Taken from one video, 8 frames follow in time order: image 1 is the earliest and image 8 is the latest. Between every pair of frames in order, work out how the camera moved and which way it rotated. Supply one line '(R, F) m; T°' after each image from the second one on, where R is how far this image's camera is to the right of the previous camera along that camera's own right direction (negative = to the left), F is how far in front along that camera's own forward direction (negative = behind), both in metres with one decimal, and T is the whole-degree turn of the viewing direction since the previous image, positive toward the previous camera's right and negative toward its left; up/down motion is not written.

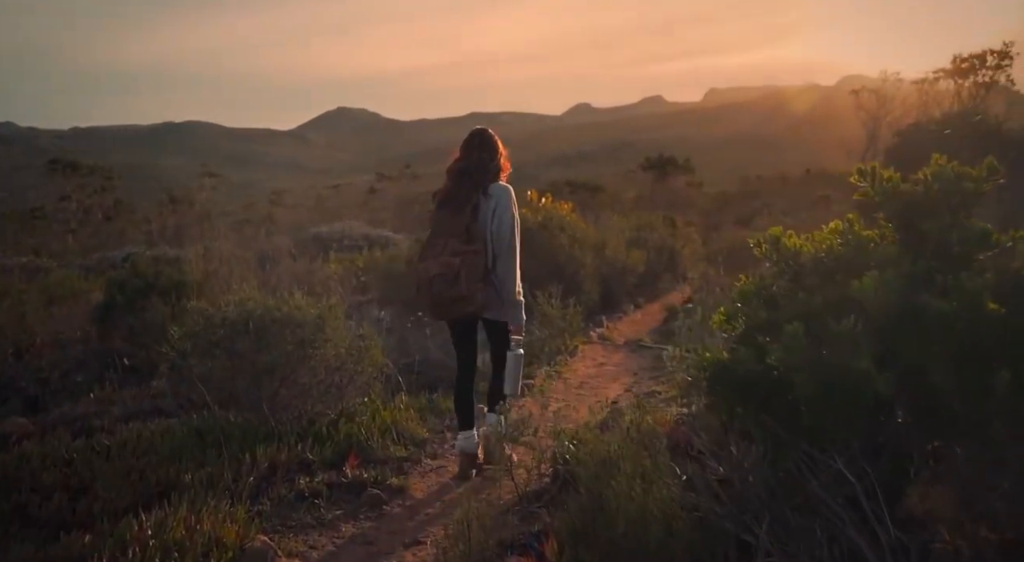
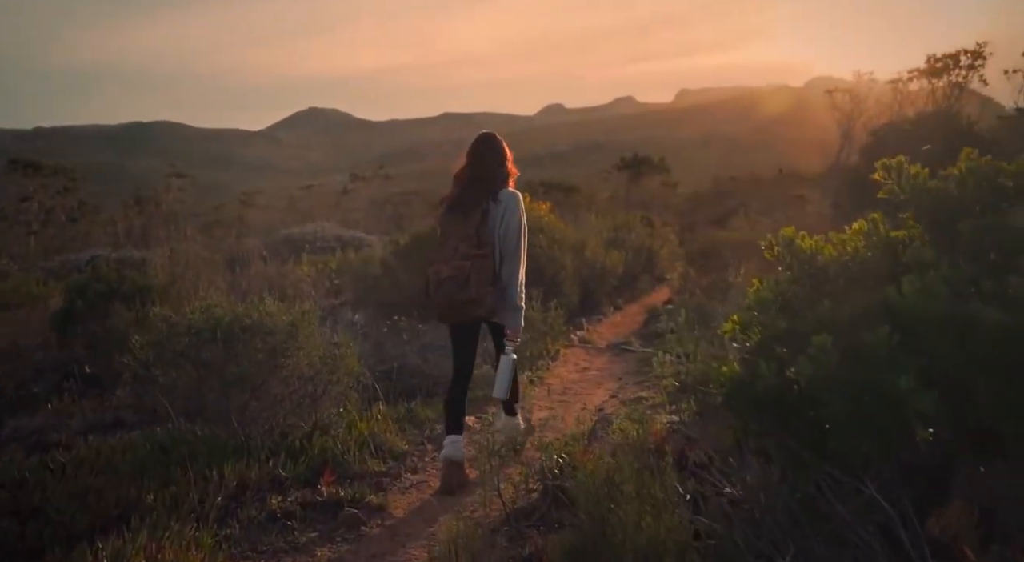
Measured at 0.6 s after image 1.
(-0.1, +0.2) m; +2°
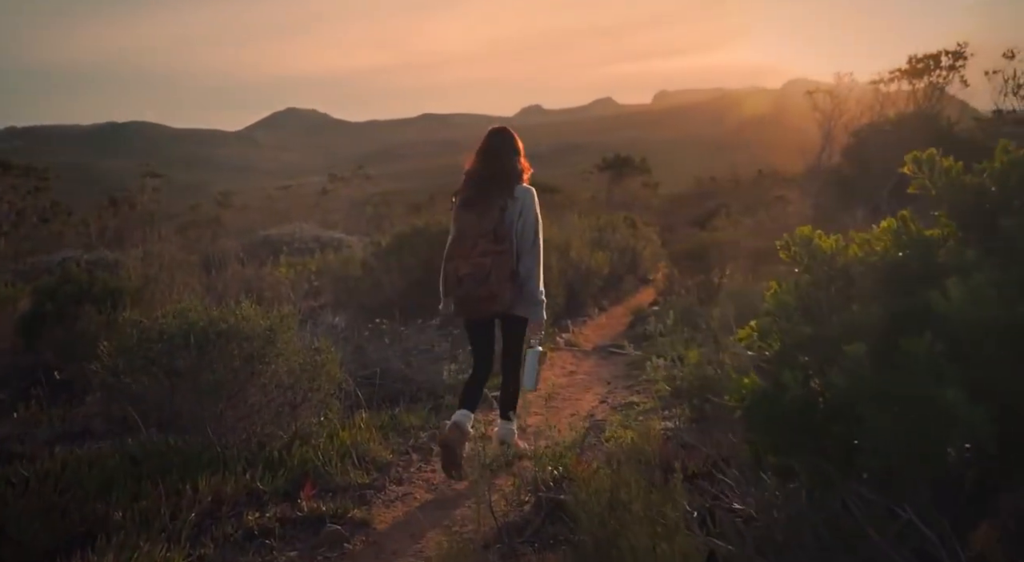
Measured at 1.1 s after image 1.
(-0.1, +0.2) m; +2°
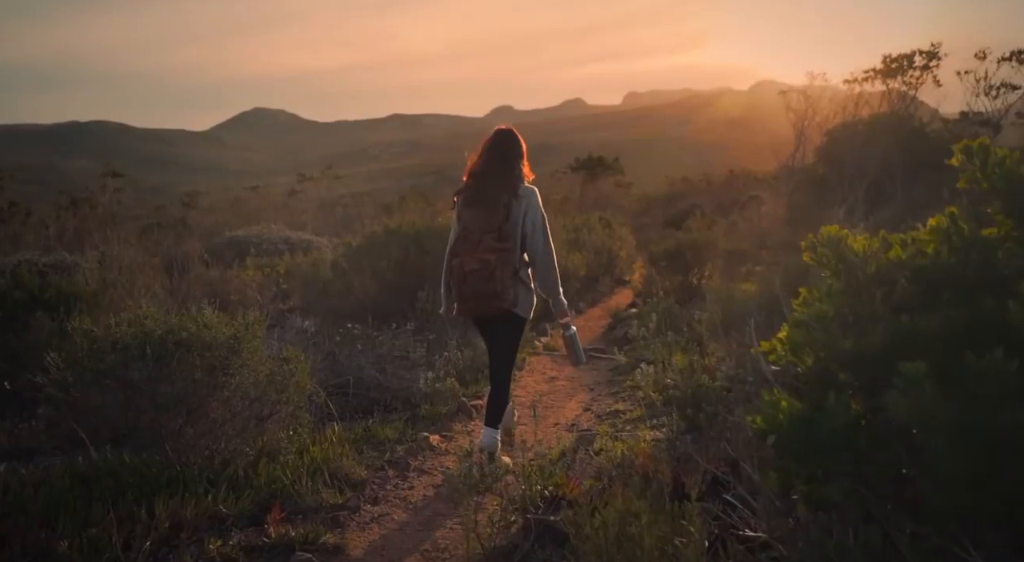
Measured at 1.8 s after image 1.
(-0.1, +0.3) m; +2°
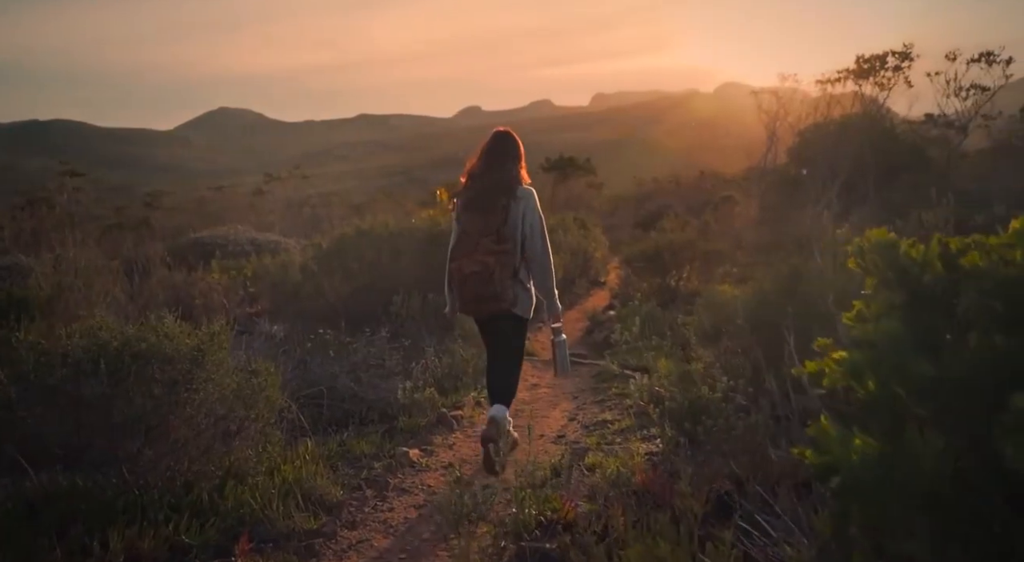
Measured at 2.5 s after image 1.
(-0.1, +0.3) m; +2°
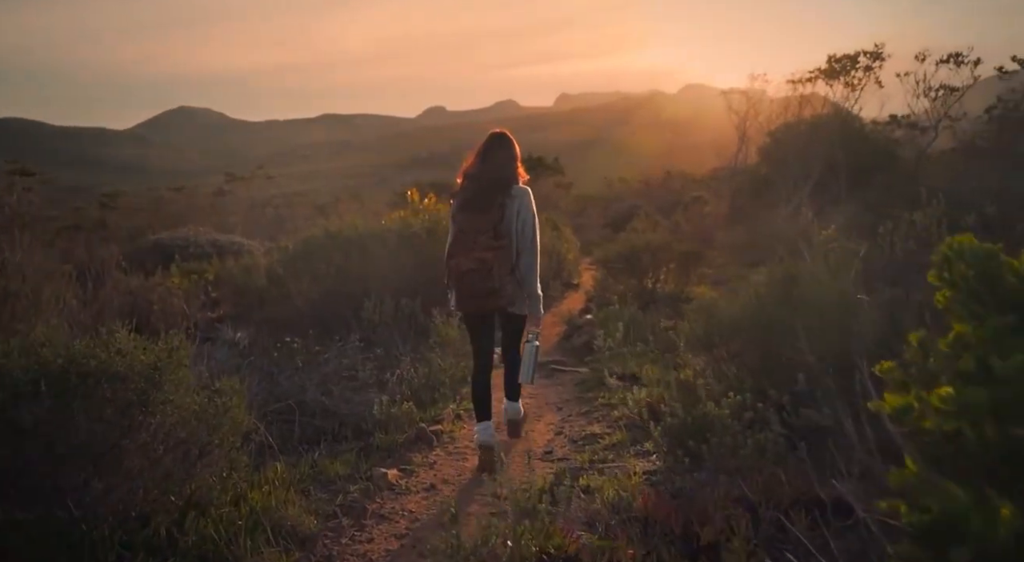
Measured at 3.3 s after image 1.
(-0.1, +0.3) m; +3°
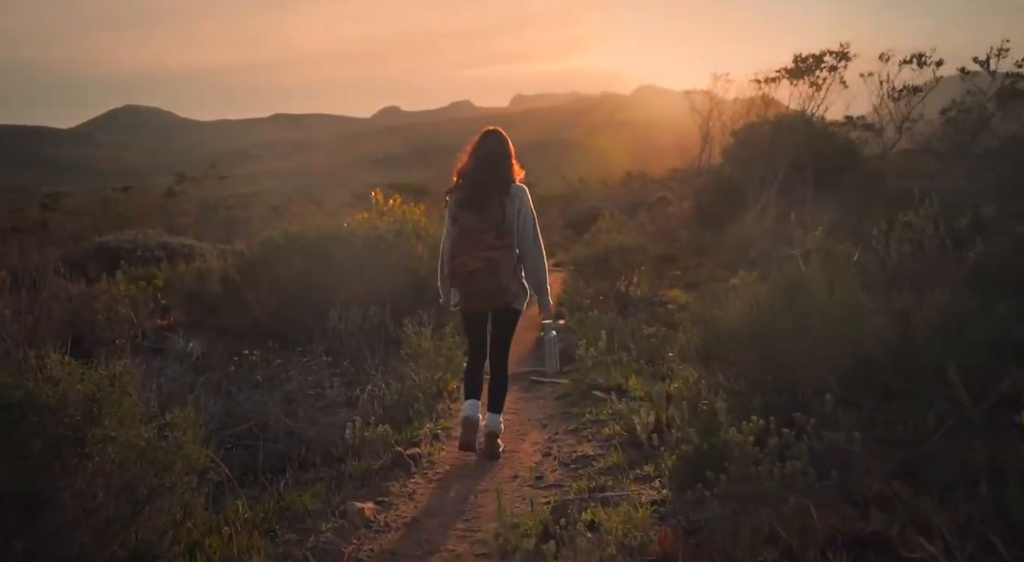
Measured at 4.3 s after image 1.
(-0.2, +0.4) m; +3°
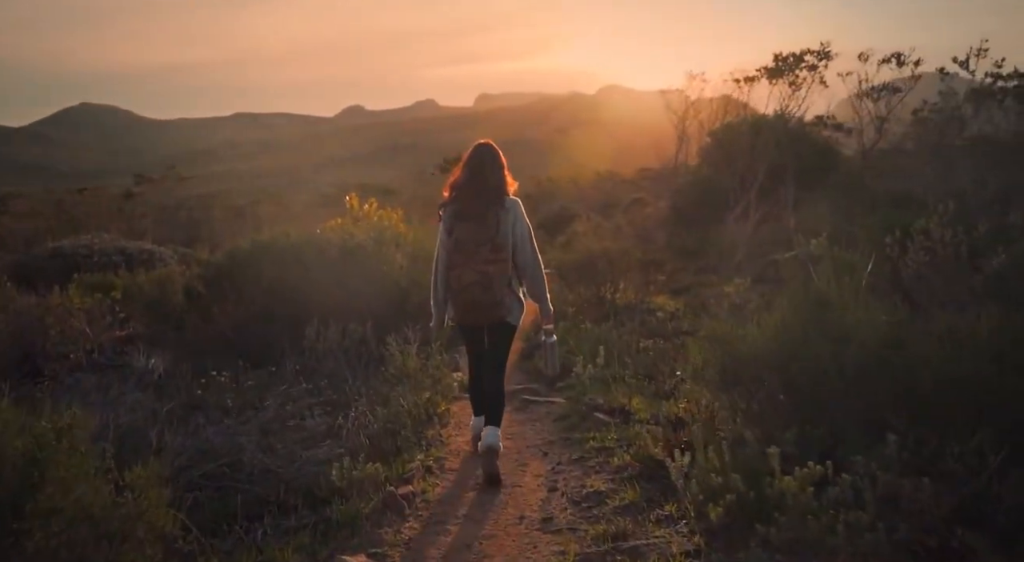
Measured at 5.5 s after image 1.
(-0.2, +0.5) m; +2°
